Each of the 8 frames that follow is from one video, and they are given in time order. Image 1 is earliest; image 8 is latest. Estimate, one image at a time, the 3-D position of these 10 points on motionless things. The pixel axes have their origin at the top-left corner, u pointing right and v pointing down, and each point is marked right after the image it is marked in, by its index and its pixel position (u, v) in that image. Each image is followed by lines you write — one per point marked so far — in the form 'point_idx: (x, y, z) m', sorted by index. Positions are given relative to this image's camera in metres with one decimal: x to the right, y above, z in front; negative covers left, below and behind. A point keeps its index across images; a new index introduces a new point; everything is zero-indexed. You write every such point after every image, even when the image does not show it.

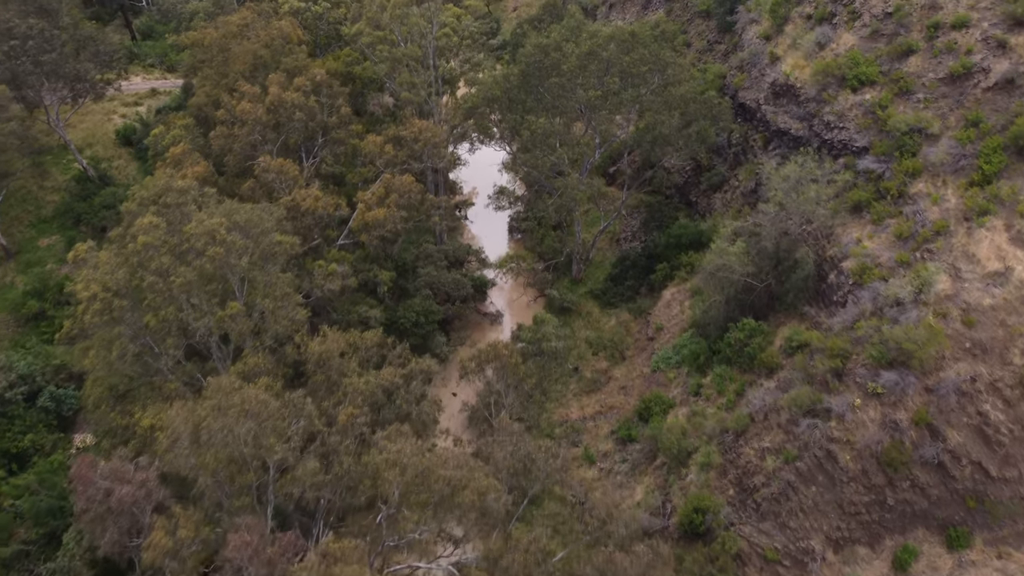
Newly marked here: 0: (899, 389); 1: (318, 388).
0: (+7.6, -2.0, +17.2) m
1: (-3.9, -2.0, +17.5) m
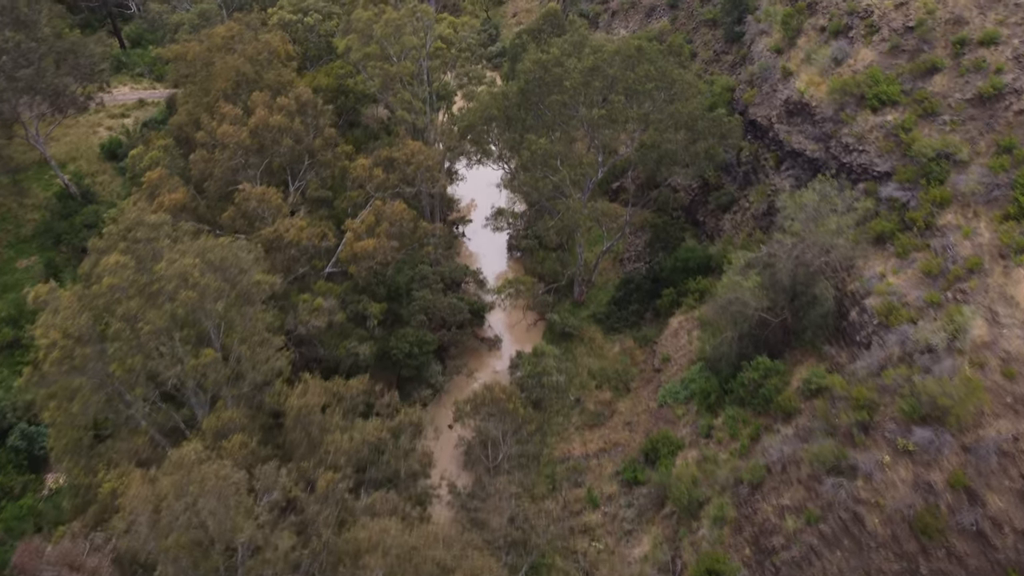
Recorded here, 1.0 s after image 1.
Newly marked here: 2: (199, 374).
0: (+7.6, -2.9, +15.7) m
1: (-3.9, -2.9, +16.0) m
2: (-6.0, -1.6, +16.7) m
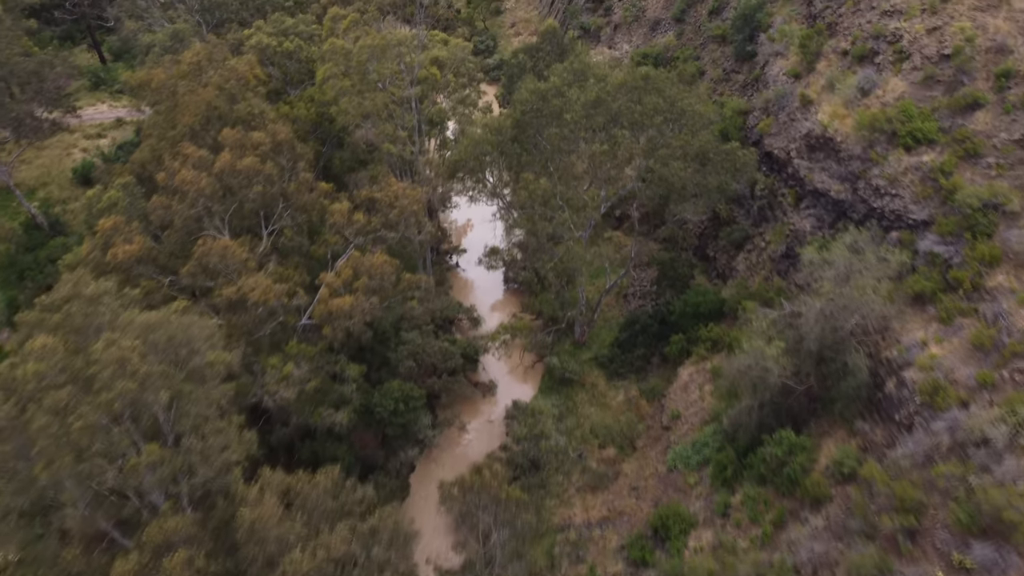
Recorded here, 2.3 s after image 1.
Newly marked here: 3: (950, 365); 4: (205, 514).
0: (+7.4, -4.3, +13.4) m
1: (-4.1, -4.3, +13.7) m
2: (-6.1, -3.1, +14.4) m
3: (+8.4, -1.5, +16.7) m
4: (-5.3, -3.9, +15.1) m
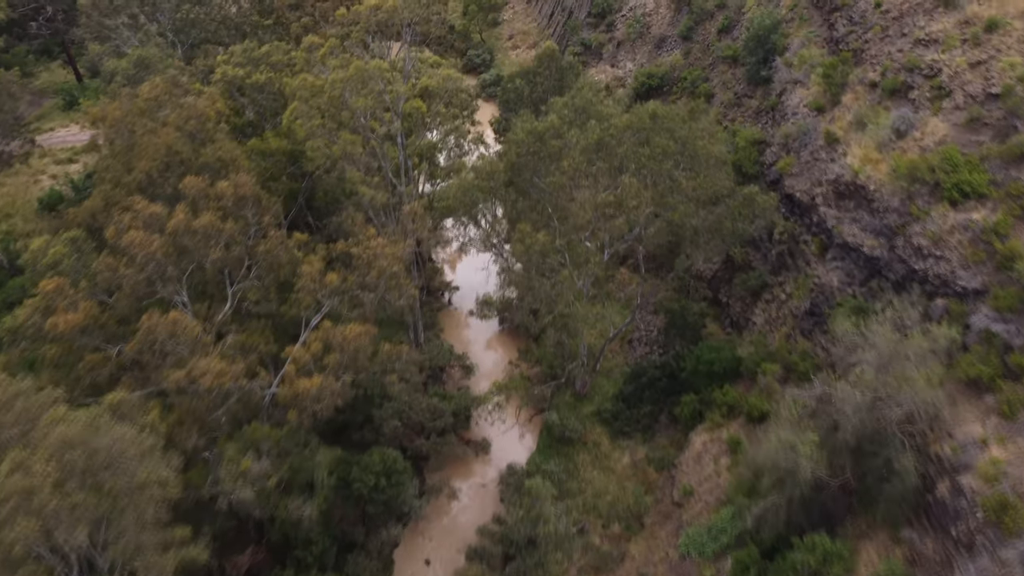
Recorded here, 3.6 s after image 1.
0: (+7.3, -5.9, +10.9) m
1: (-4.2, -5.9, +11.2) m
2: (-6.3, -4.6, +11.9) m
3: (+8.2, -3.0, +14.2) m
4: (-5.5, -5.5, +12.6) m
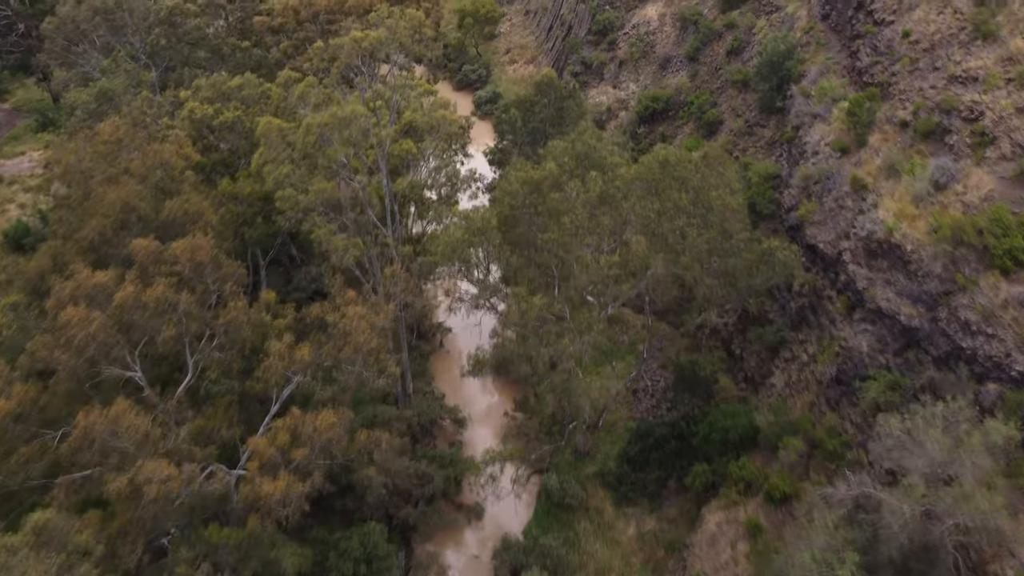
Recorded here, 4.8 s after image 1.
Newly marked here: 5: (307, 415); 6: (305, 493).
0: (+7.2, -7.4, +8.7) m
1: (-4.4, -7.4, +9.0) m
2: (-6.4, -6.2, +9.7) m
3: (+8.1, -4.5, +12.0) m
4: (-5.6, -7.0, +10.4) m
5: (-3.8, -2.4, +16.3) m
6: (-3.7, -3.7, +15.8) m
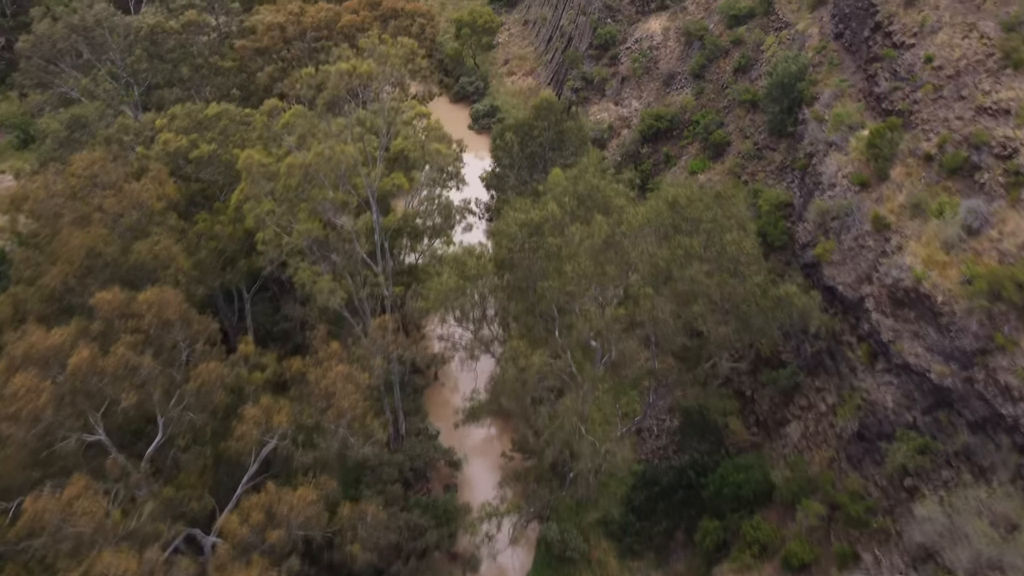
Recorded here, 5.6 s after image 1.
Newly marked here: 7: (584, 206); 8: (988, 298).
0: (+7.1, -8.4, +7.3) m
1: (-4.4, -8.5, +7.5) m
2: (-6.4, -7.2, +8.2) m
3: (+8.1, -5.6, +10.6) m
4: (-5.6, -8.0, +8.9) m
5: (-3.9, -3.4, +14.9) m
6: (-3.8, -4.8, +14.3) m
7: (+1.6, +1.9, +19.8) m
8: (+8.8, -0.1, +16.2) m
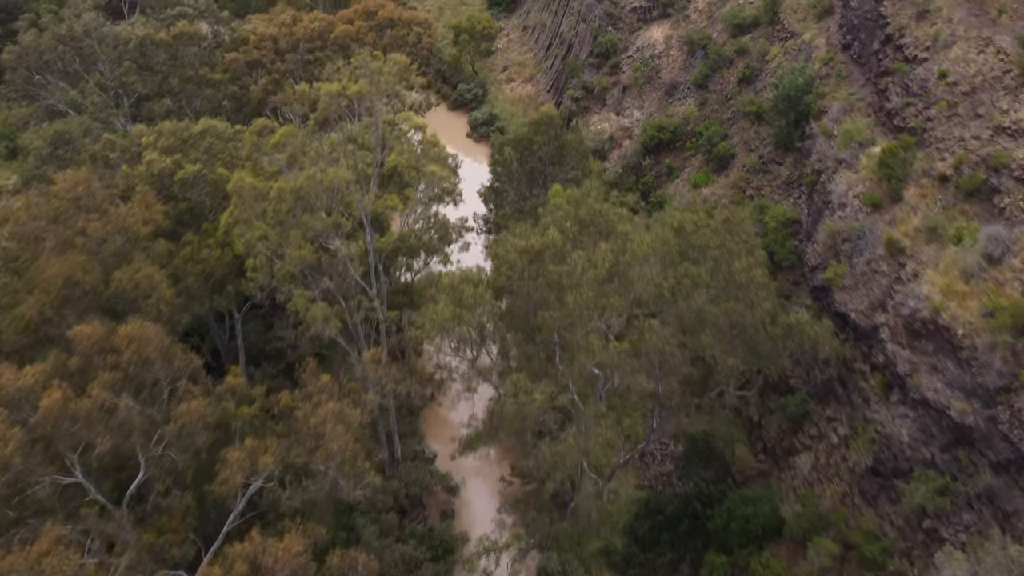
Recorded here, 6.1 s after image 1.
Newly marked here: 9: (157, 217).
0: (+7.1, -9.0, +6.5) m
1: (-4.4, -9.1, +6.7) m
2: (-6.5, -7.8, +7.4) m
3: (+8.1, -6.2, +9.8) m
4: (-5.6, -8.6, +8.1) m
5: (-3.9, -4.0, +14.1) m
6: (-3.8, -5.4, +13.5) m
7: (+1.6, +1.3, +19.0) m
8: (+8.7, -0.7, +15.4) m
9: (-8.0, +1.6, +19.7) m
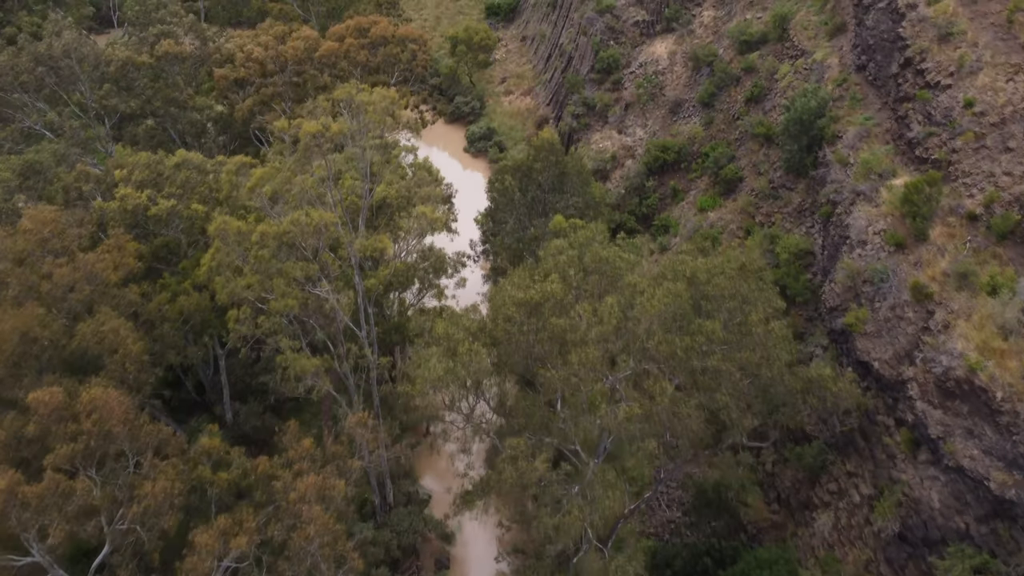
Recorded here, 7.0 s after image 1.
0: (+7.1, -10.0, +5.1) m
1: (-4.4, -10.1, +5.3) m
2: (-6.5, -8.8, +6.1) m
3: (+8.1, -7.2, +8.5) m
4: (-5.6, -9.6, +6.8) m
5: (-3.9, -5.0, +12.7) m
6: (-3.8, -6.4, +12.2) m
7: (+1.6, +0.3, +17.7) m
8: (+8.7, -1.7, +14.0) m
9: (-8.1, +0.6, +18.4) m
